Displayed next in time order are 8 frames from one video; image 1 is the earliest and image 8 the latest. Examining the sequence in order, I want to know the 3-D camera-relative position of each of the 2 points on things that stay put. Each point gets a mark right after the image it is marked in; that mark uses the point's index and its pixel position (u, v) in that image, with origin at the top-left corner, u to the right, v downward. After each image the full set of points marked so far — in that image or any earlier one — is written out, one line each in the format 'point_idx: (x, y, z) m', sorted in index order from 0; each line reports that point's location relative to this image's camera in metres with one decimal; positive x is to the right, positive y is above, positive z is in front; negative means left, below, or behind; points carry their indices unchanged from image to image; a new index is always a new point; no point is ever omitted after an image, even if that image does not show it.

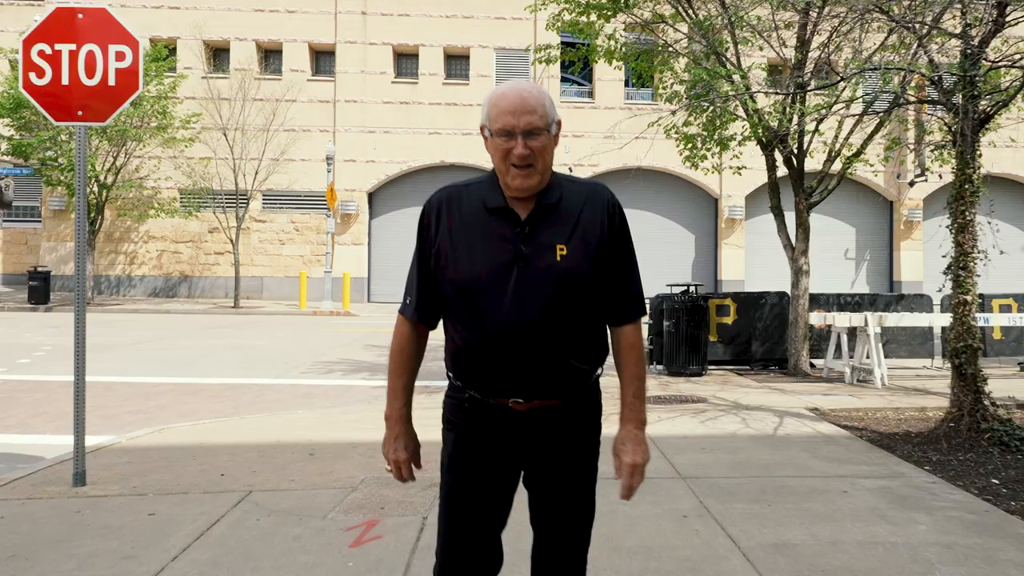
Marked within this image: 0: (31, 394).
0: (-3.5, -0.8, +10.6) m
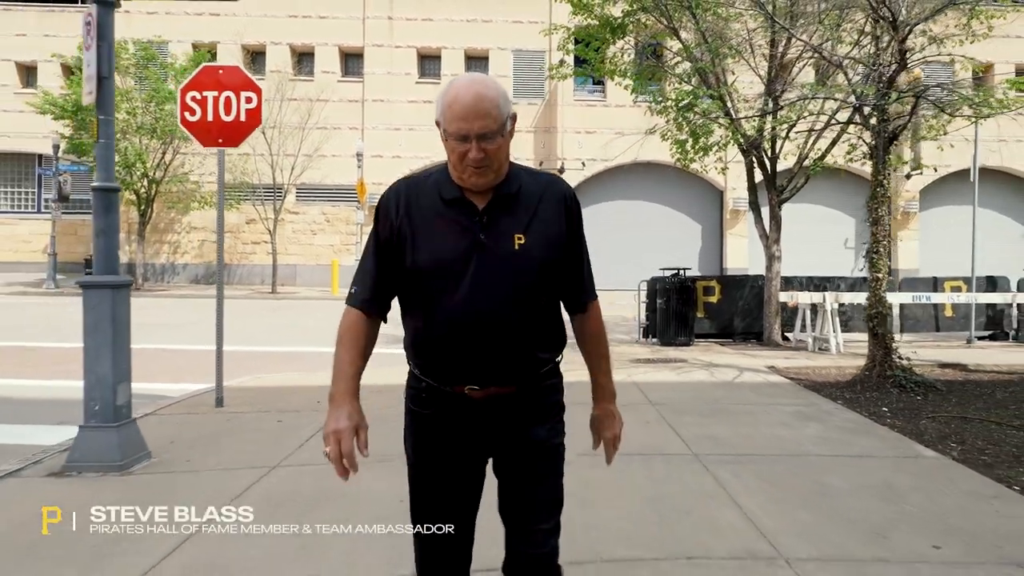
0: (-3.3, -0.6, +12.7) m
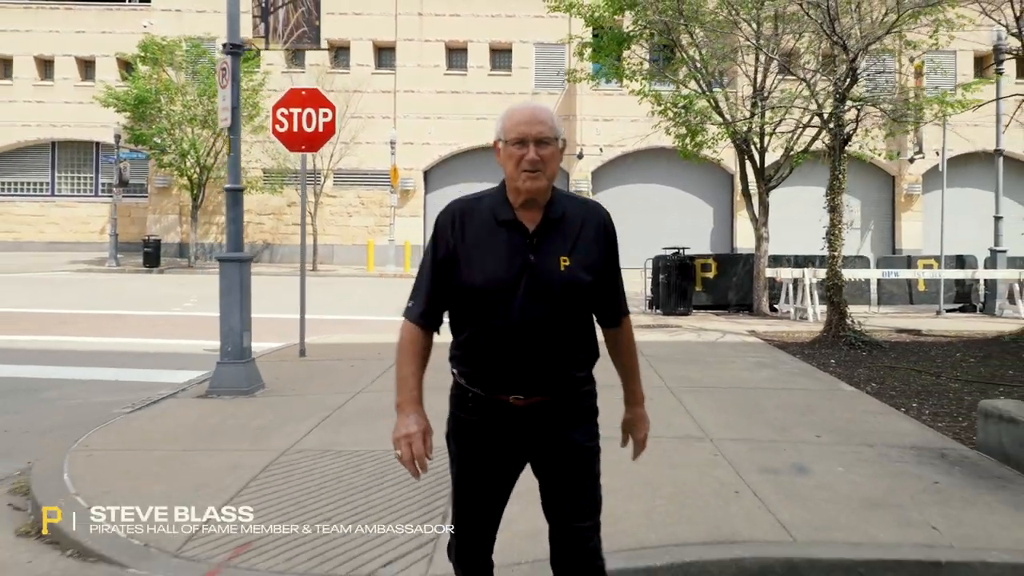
0: (-3.1, -0.4, +14.7) m
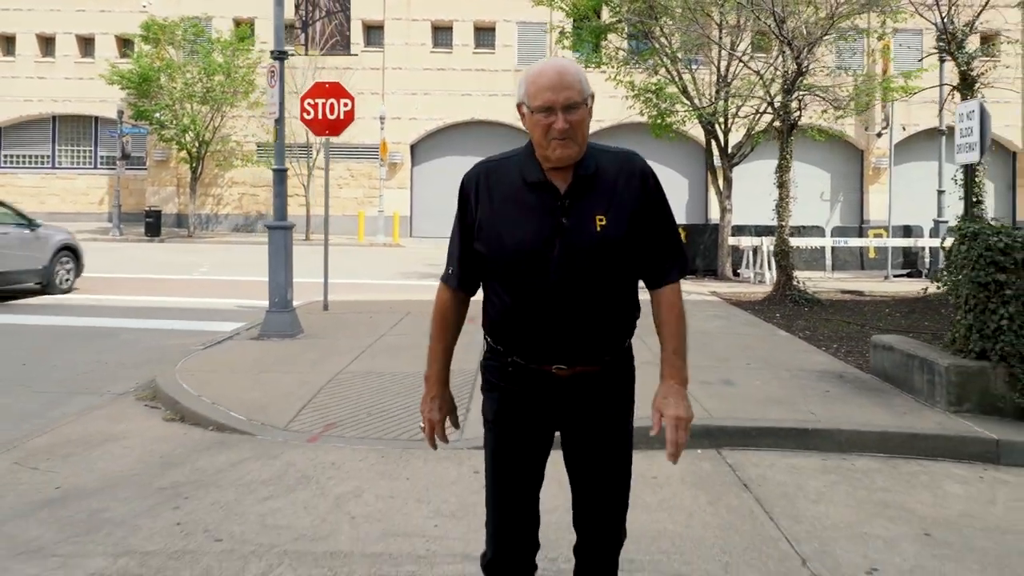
0: (-3.2, 0.0, +16.4) m
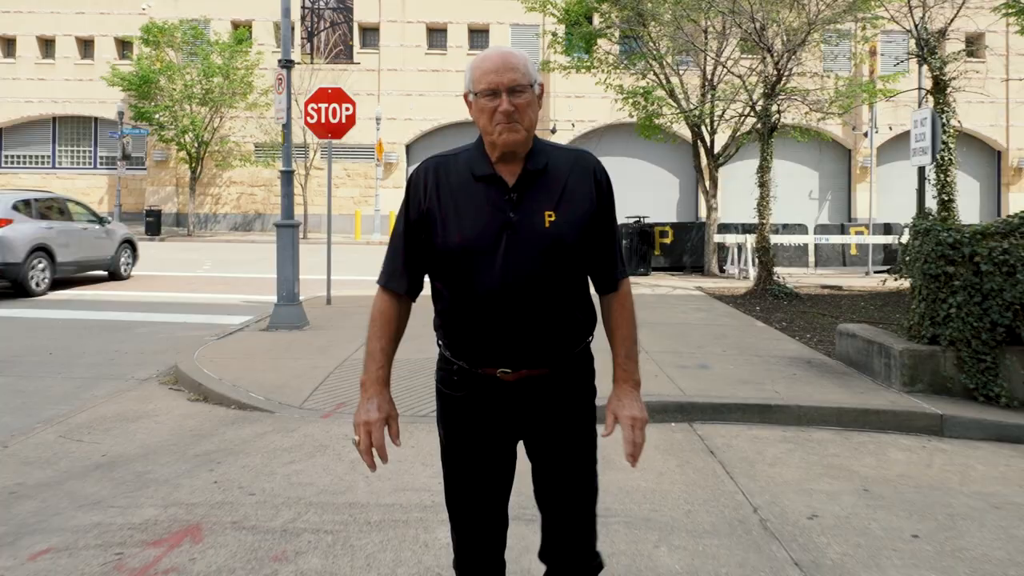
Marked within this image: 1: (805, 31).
0: (-3.3, +0.1, +16.9) m
1: (+3.0, +2.6, +13.7) m
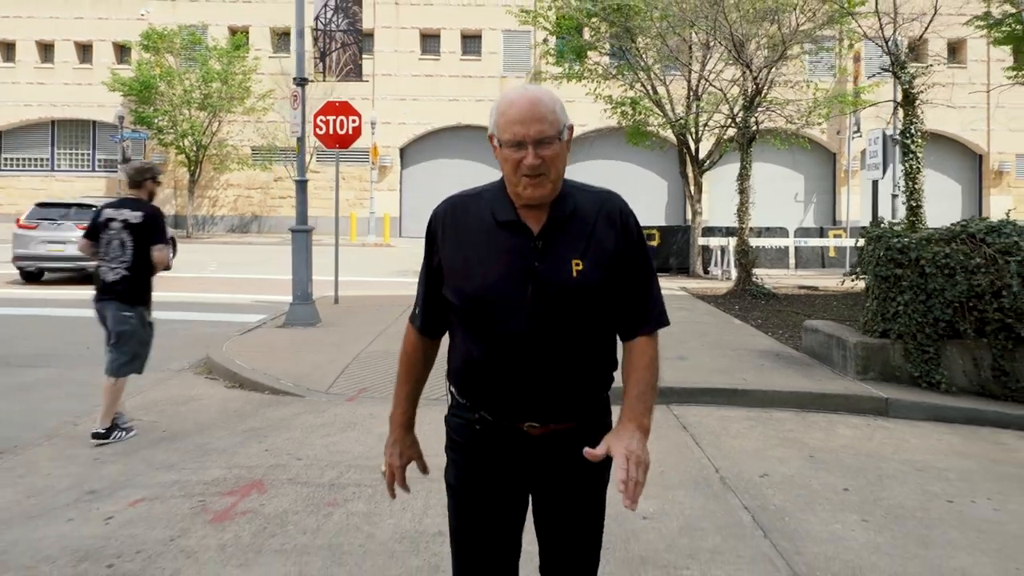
0: (-3.4, +0.1, +17.8) m
1: (+2.9, +2.6, +14.5) m
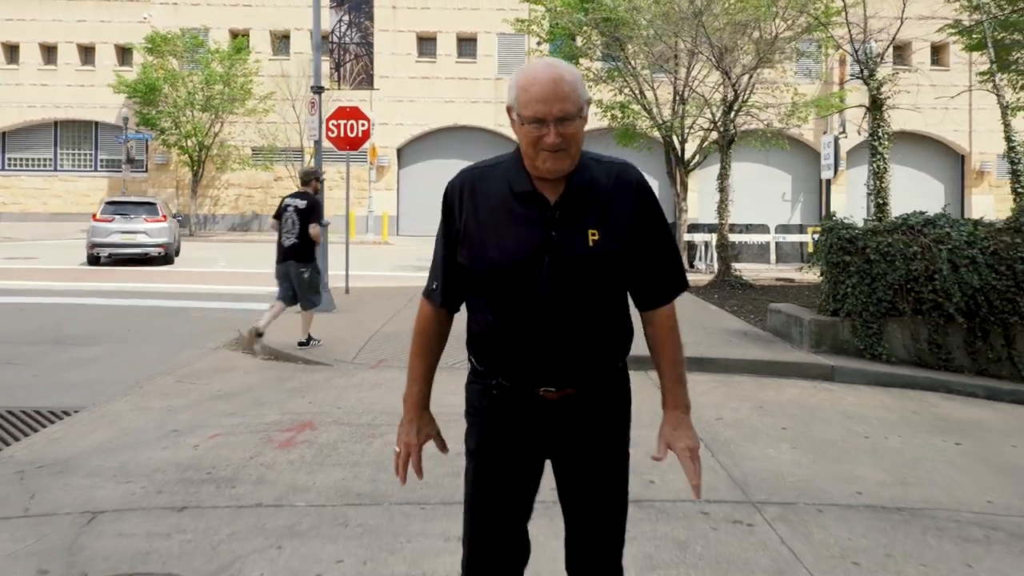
0: (-3.5, +0.1, +18.8) m
1: (+2.9, +2.7, +15.6) m
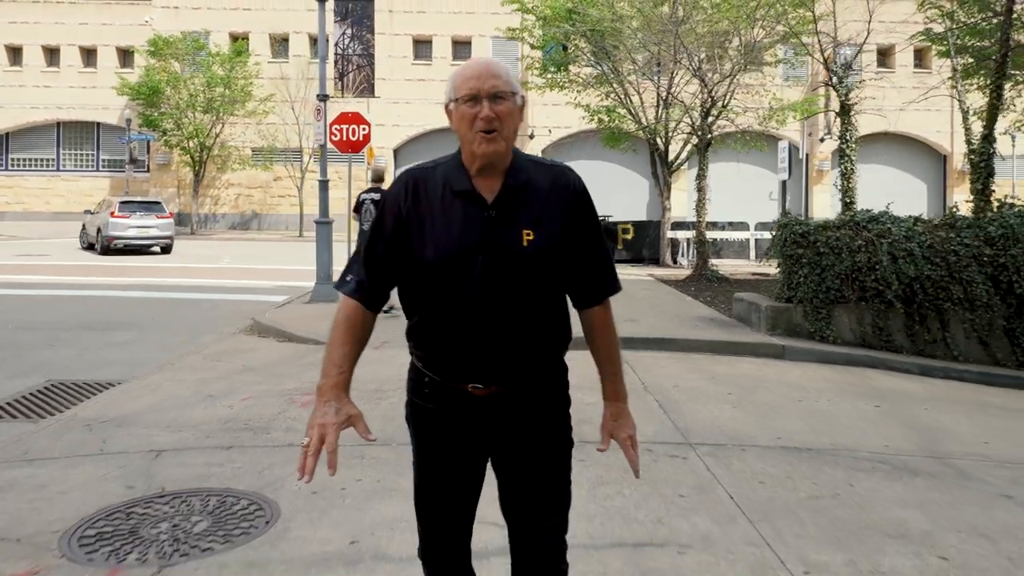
0: (-3.6, +0.2, +19.8) m
1: (+2.8, +2.8, +16.6) m
